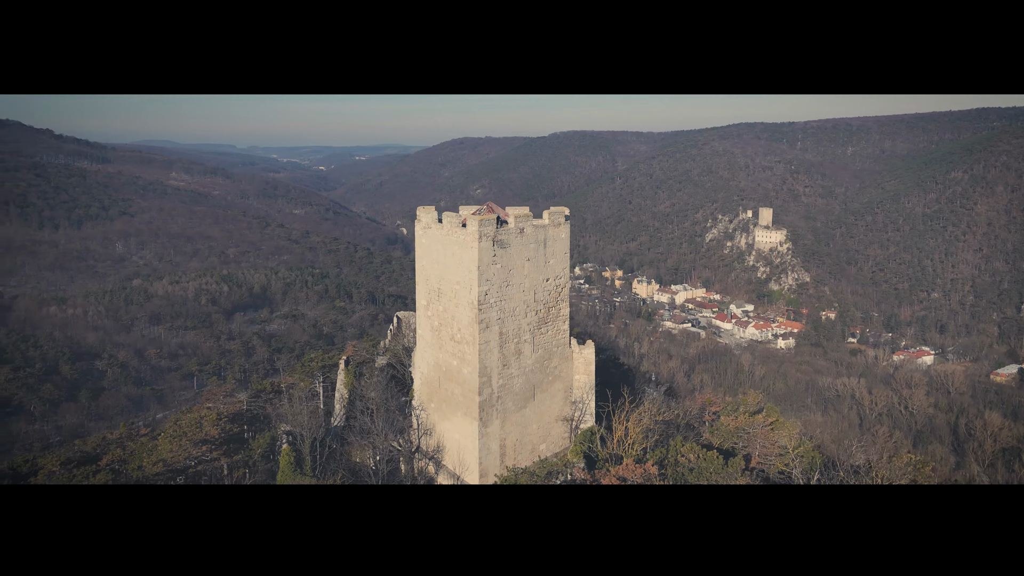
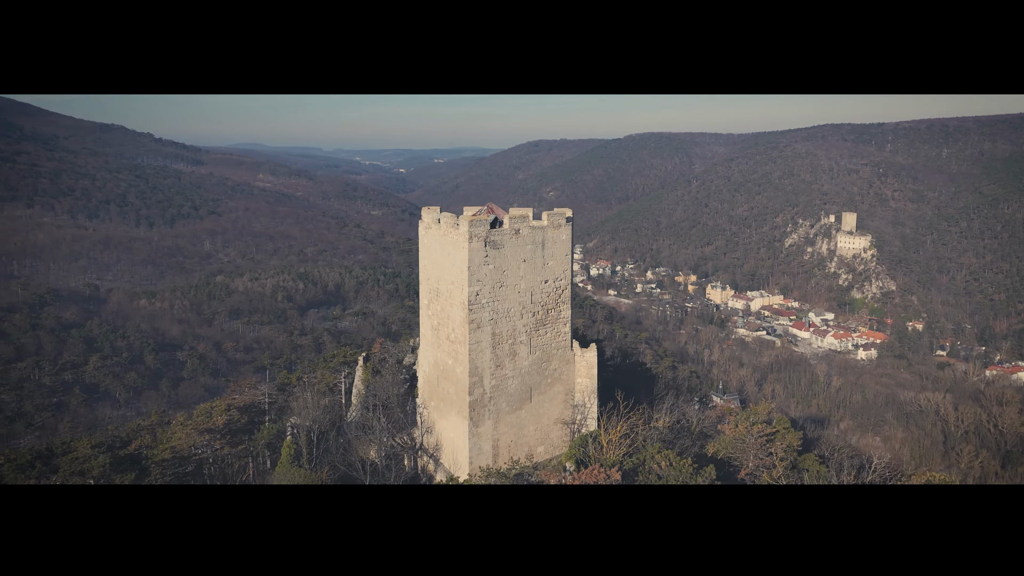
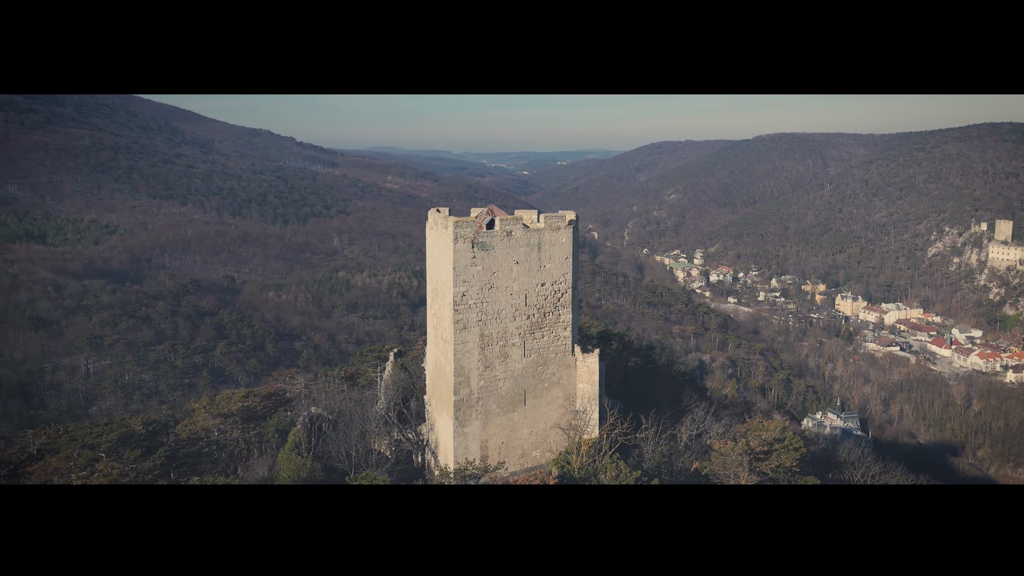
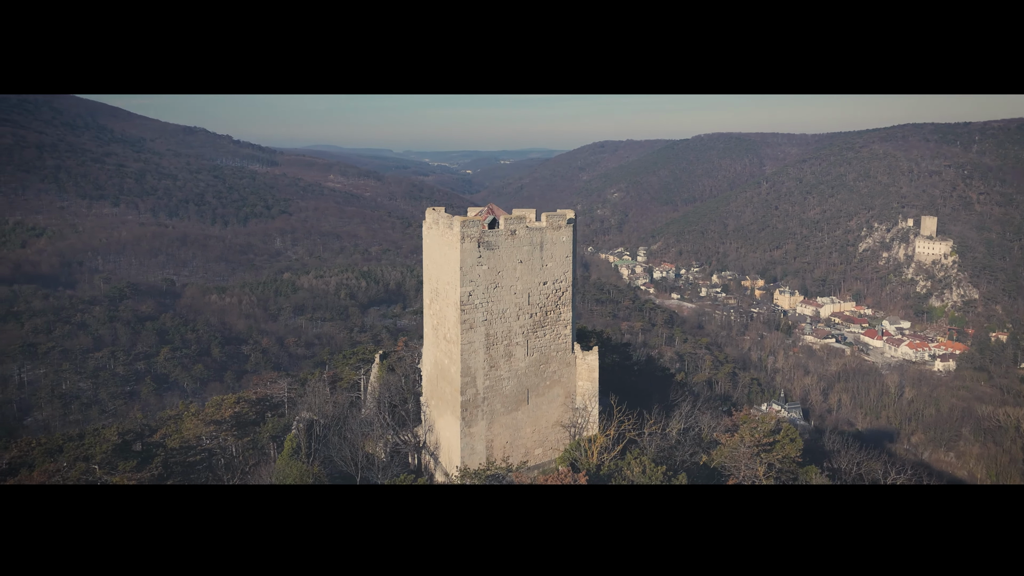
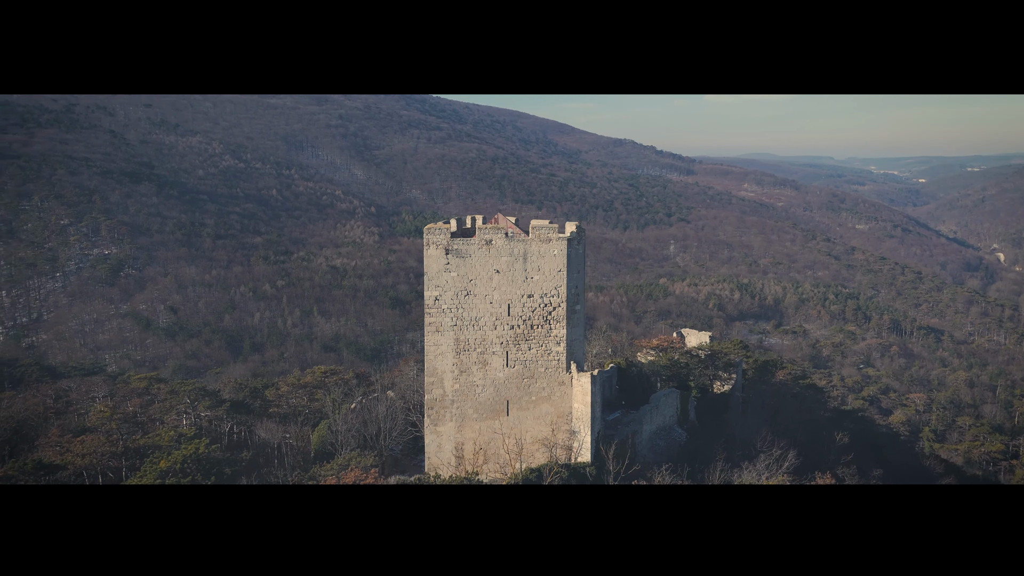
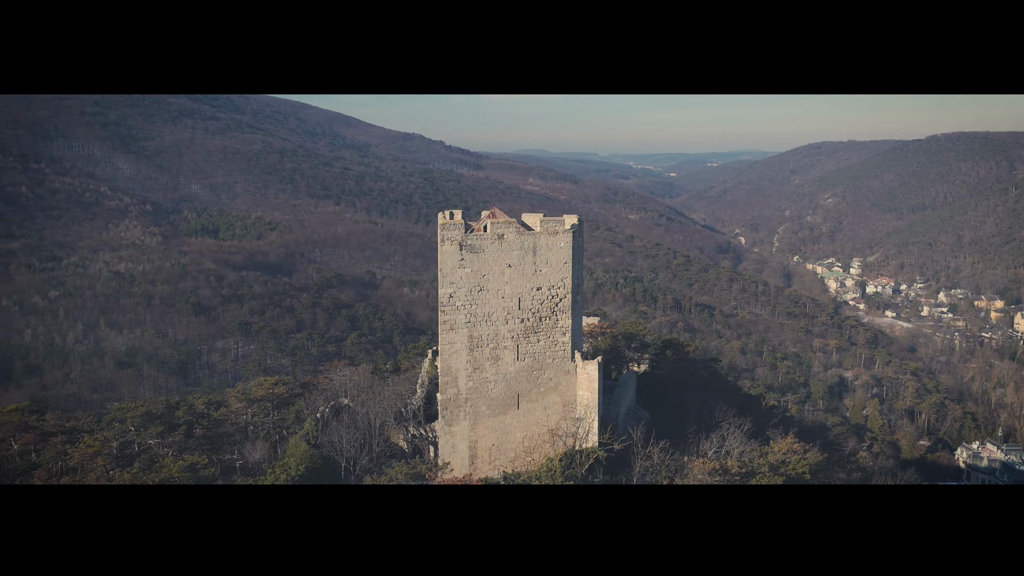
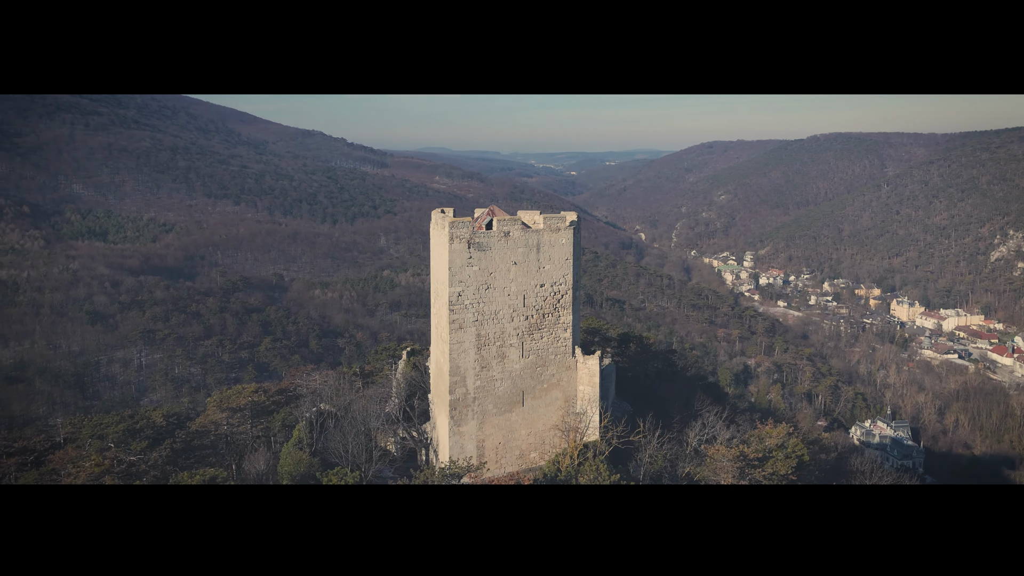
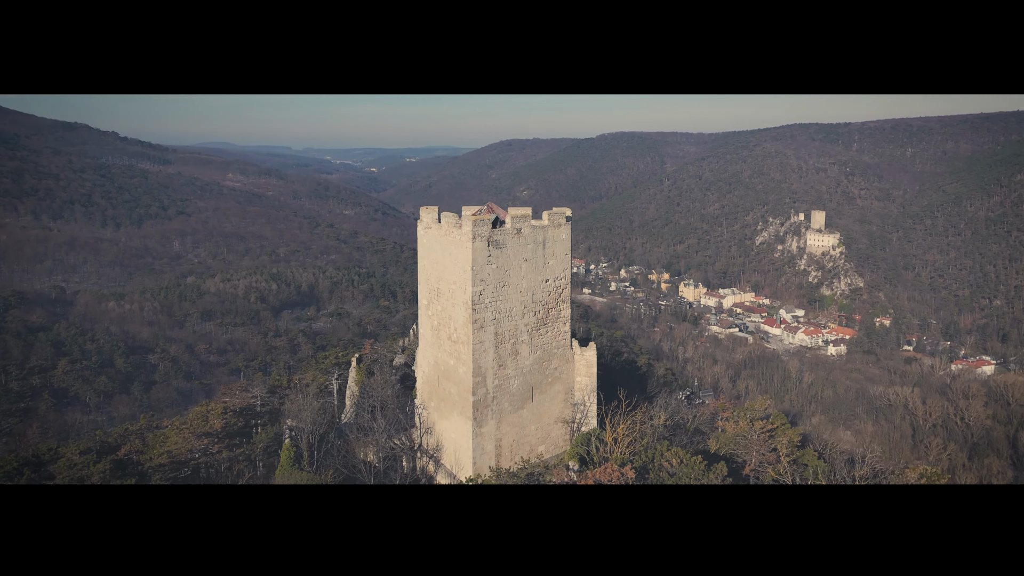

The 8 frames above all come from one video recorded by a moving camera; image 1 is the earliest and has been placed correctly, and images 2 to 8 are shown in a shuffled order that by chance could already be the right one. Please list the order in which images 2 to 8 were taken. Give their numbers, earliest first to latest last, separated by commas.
8, 2, 4, 3, 7, 6, 5
